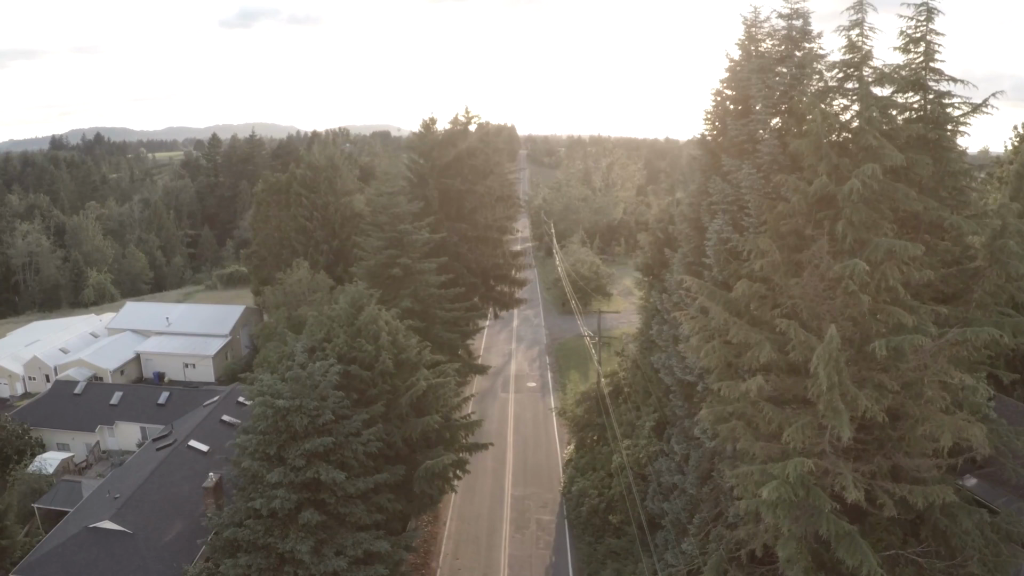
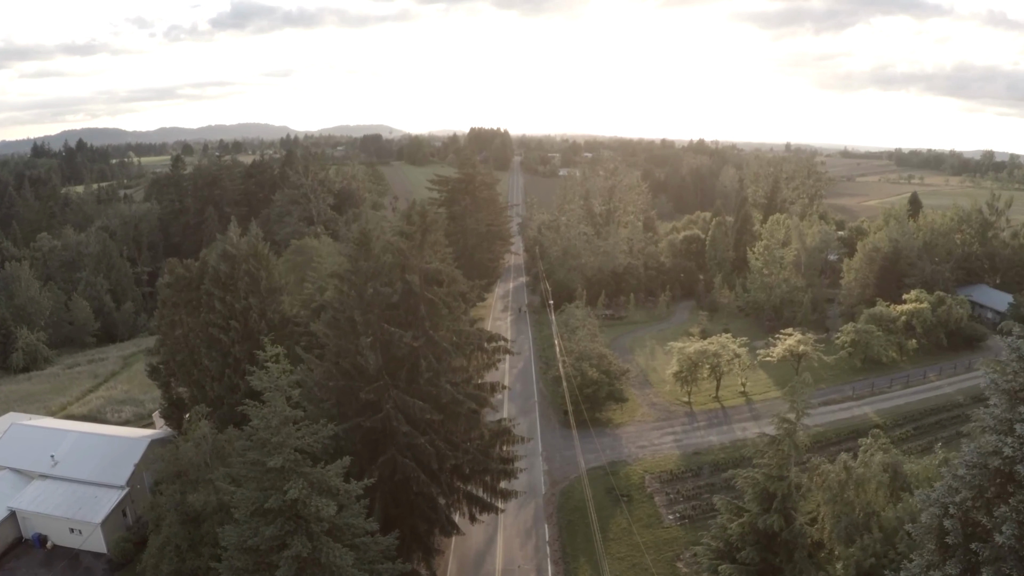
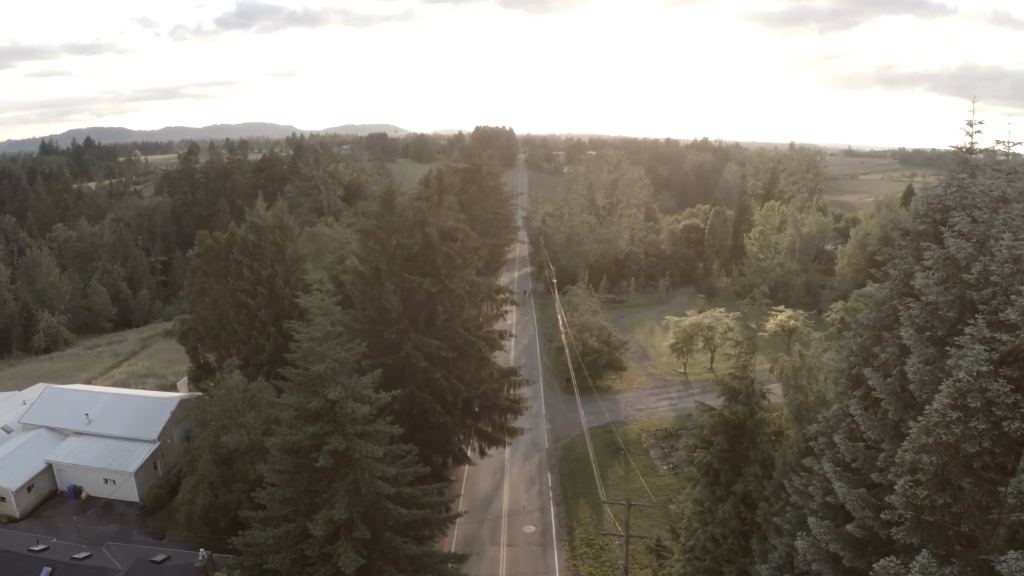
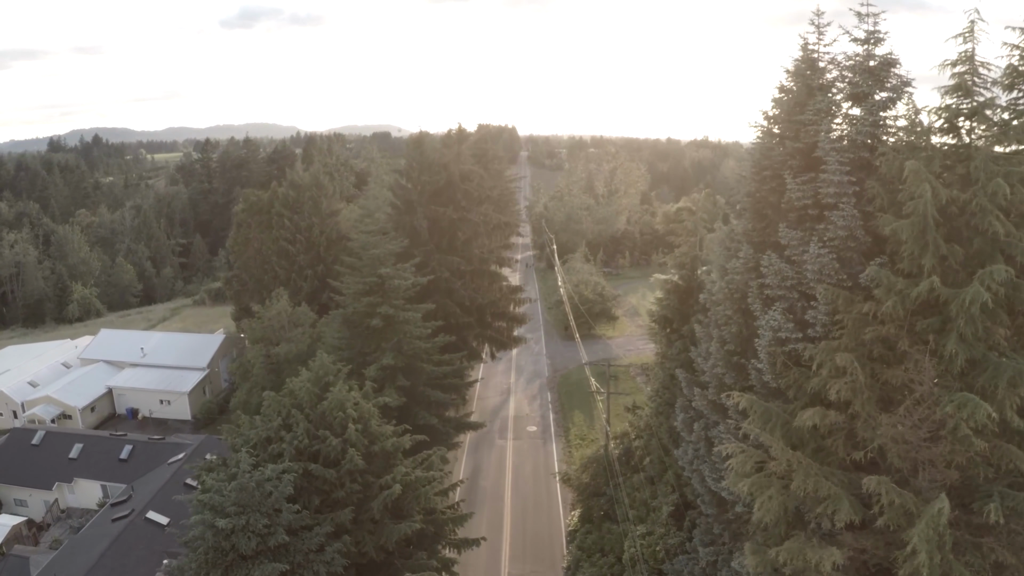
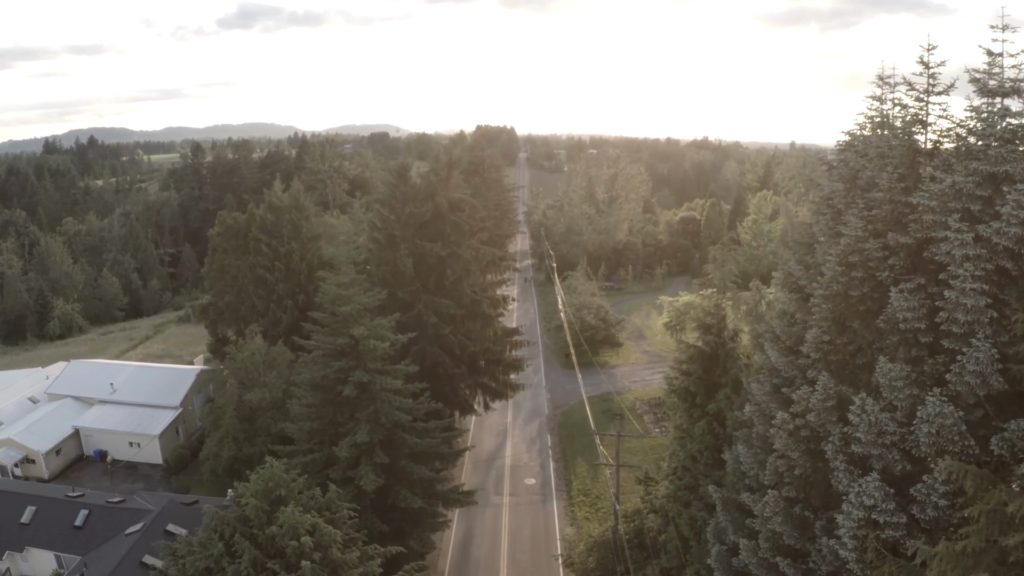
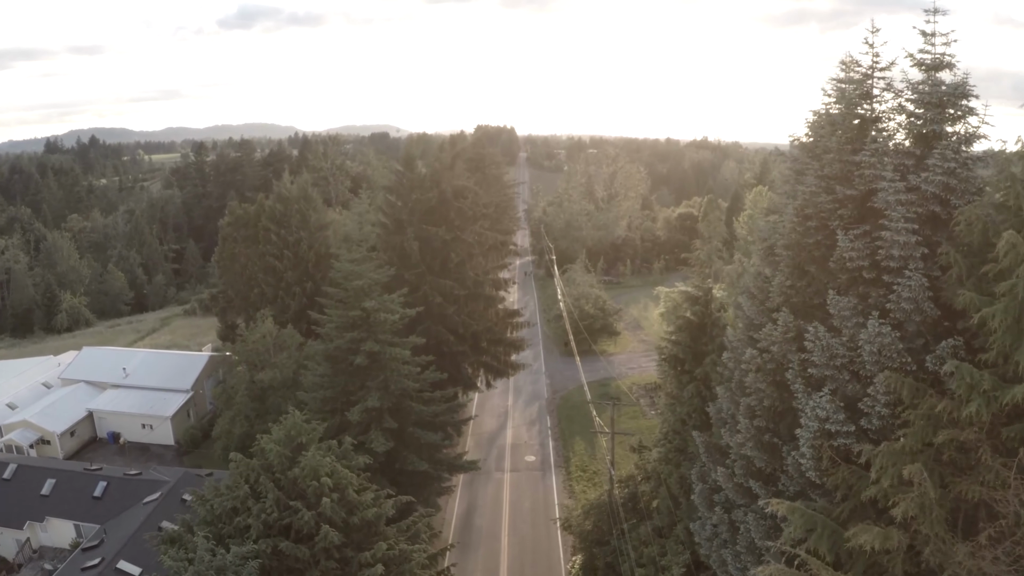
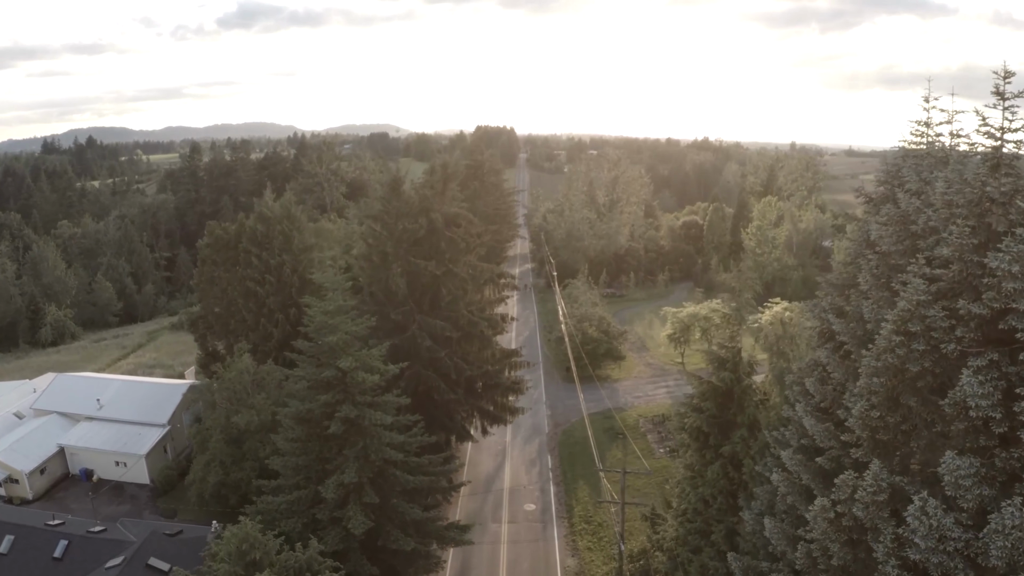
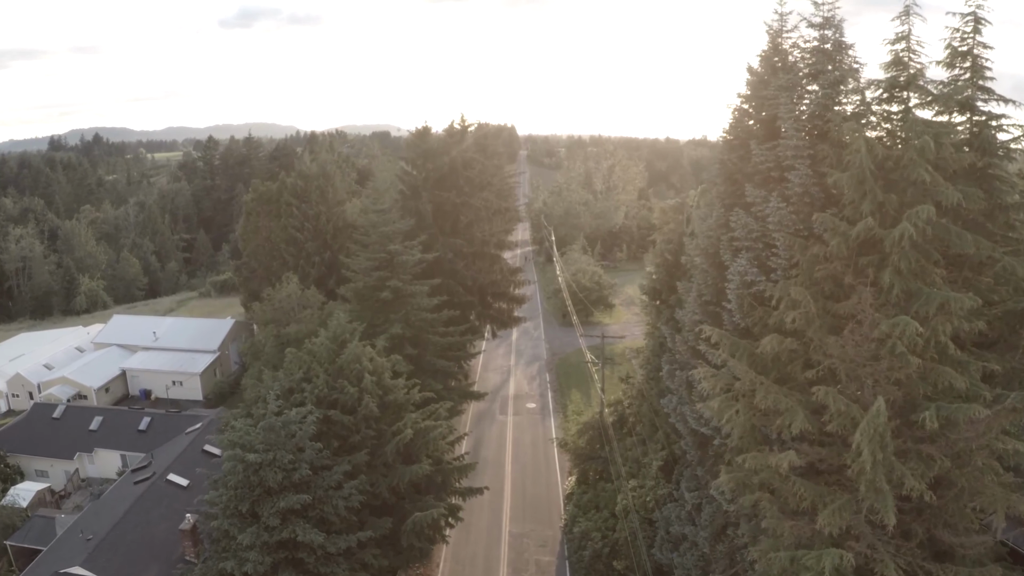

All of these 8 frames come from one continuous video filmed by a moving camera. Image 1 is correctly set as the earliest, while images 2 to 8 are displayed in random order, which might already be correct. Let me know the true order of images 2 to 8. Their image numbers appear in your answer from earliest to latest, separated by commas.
8, 4, 6, 5, 7, 3, 2
